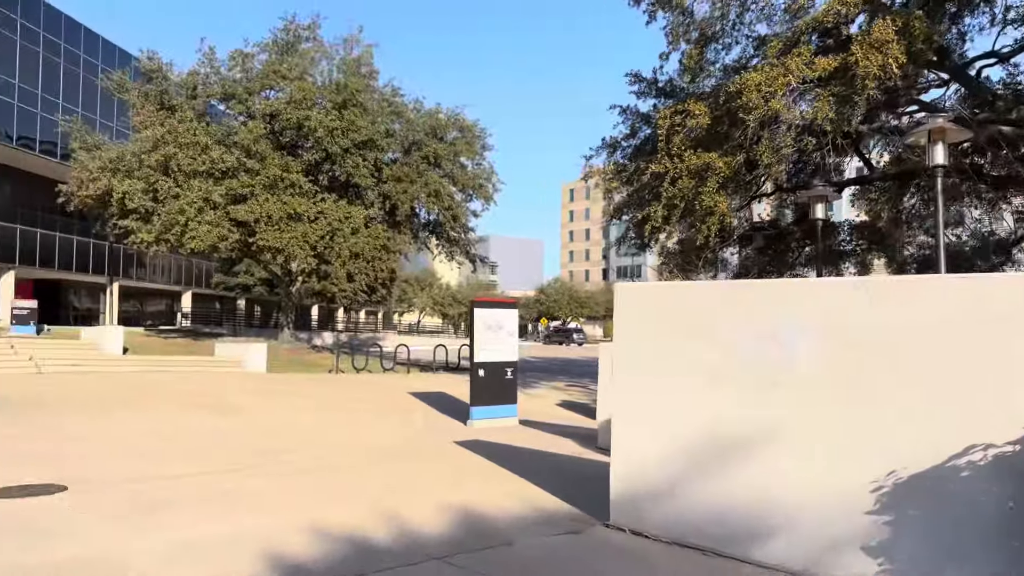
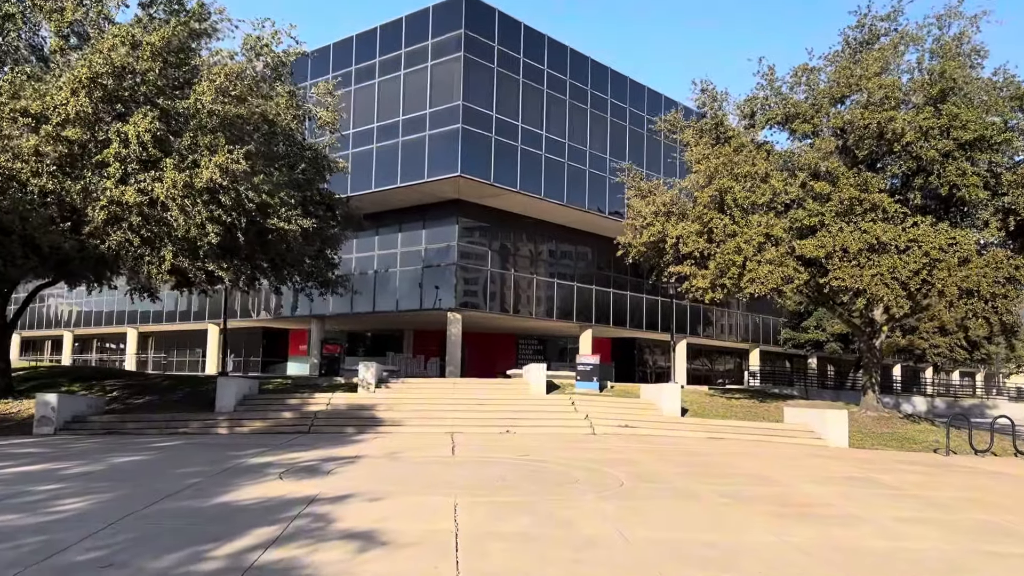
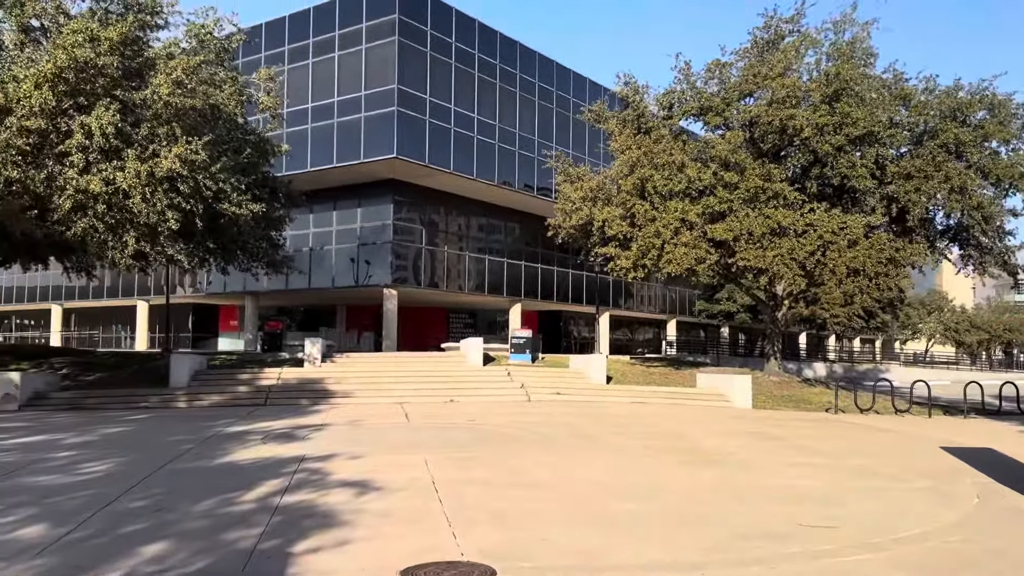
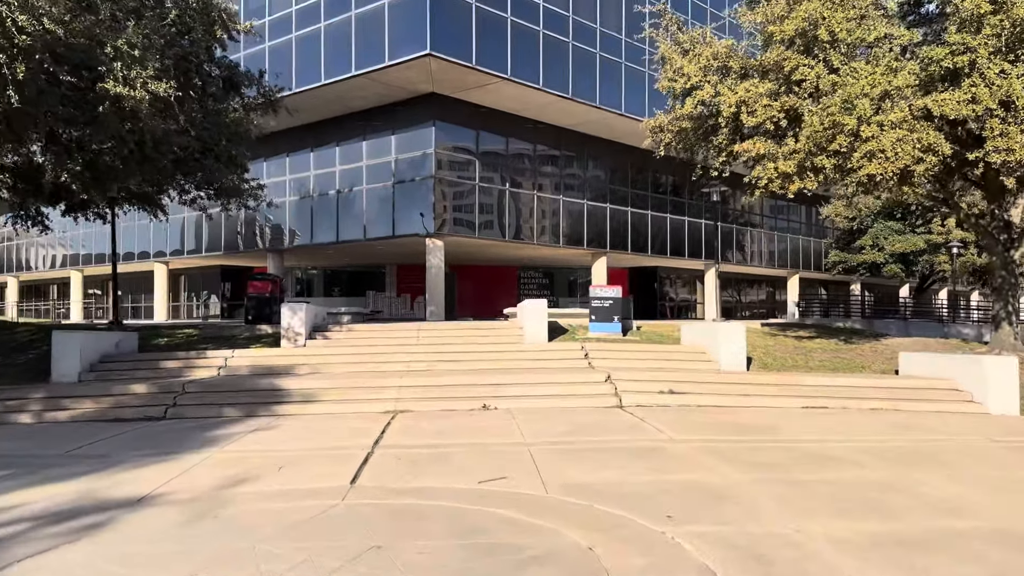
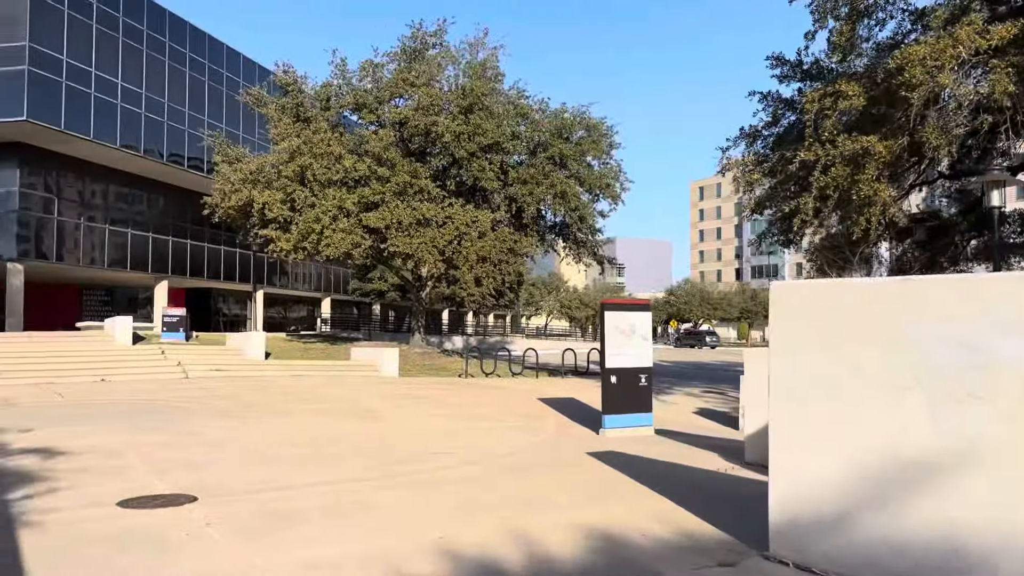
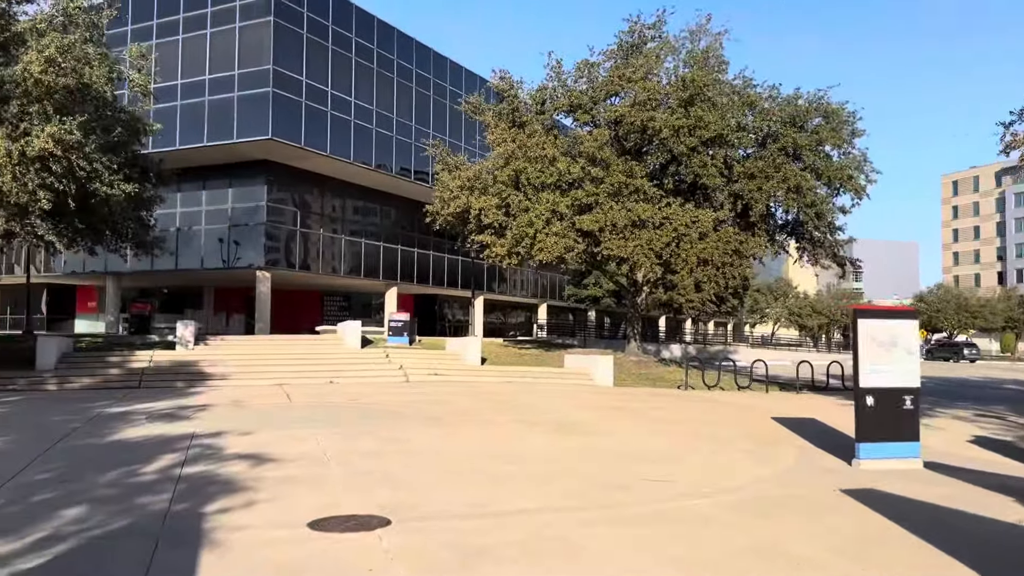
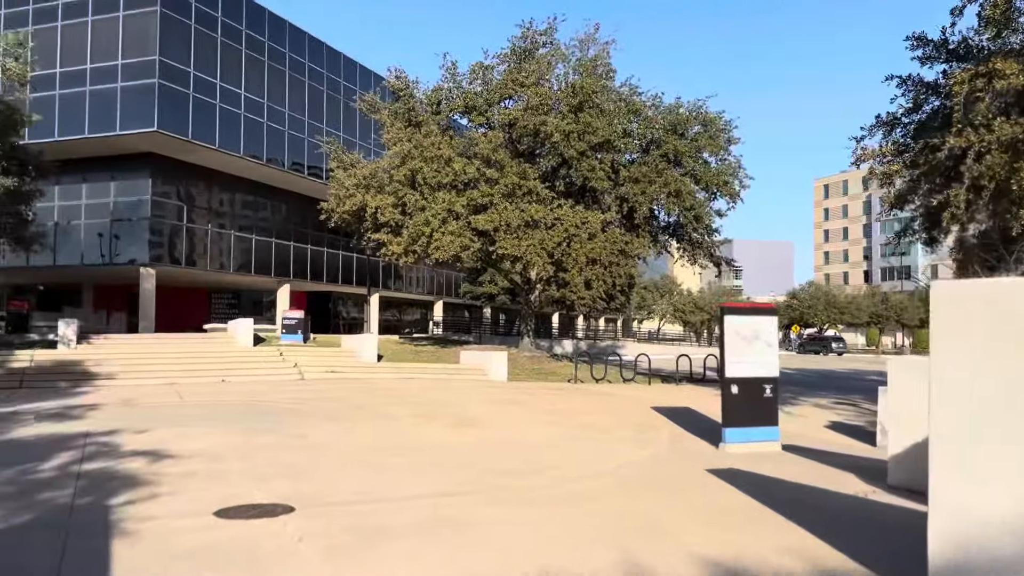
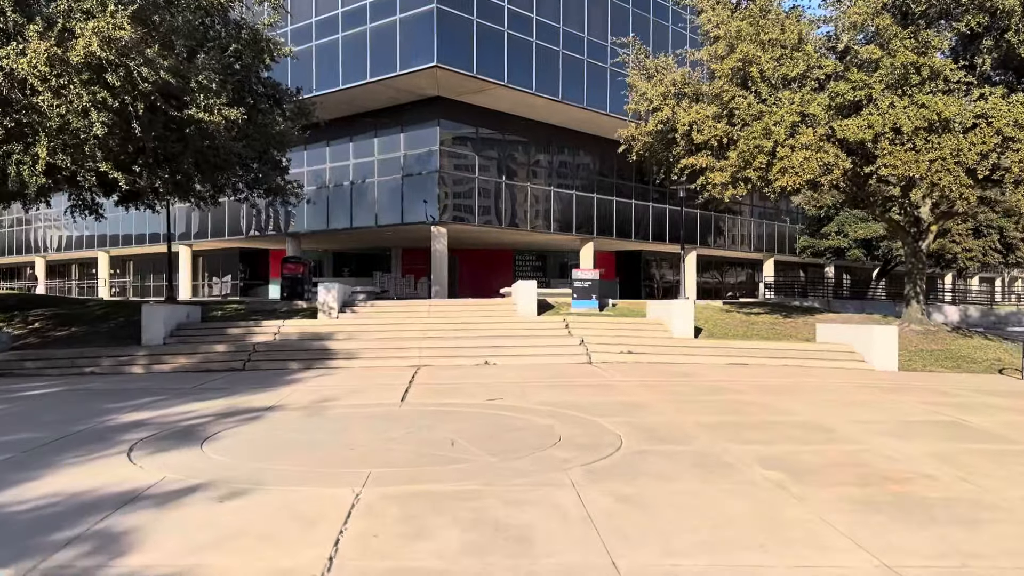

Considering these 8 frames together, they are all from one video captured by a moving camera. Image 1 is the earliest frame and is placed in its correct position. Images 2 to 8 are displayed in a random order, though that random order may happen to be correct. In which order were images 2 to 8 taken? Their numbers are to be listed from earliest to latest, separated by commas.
5, 7, 6, 3, 2, 8, 4
